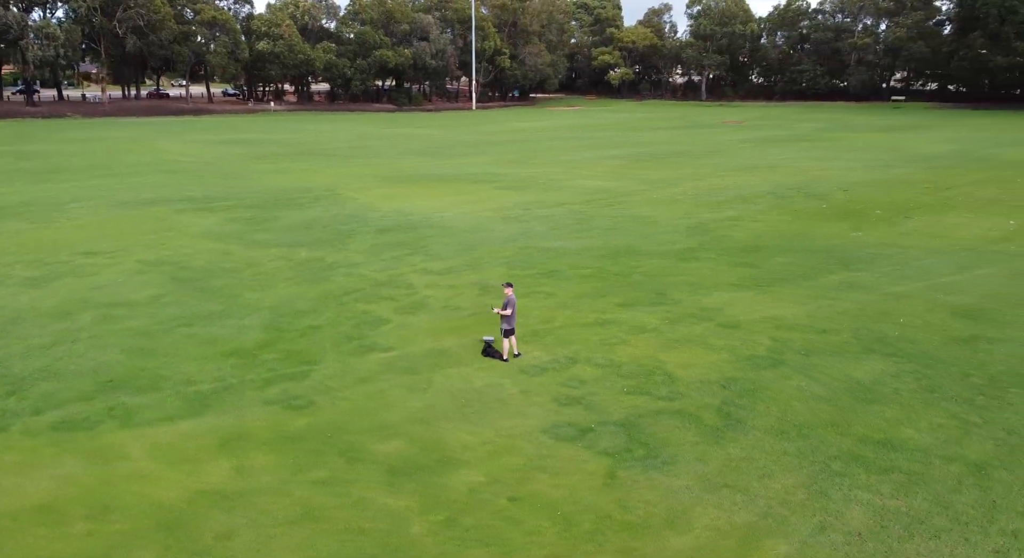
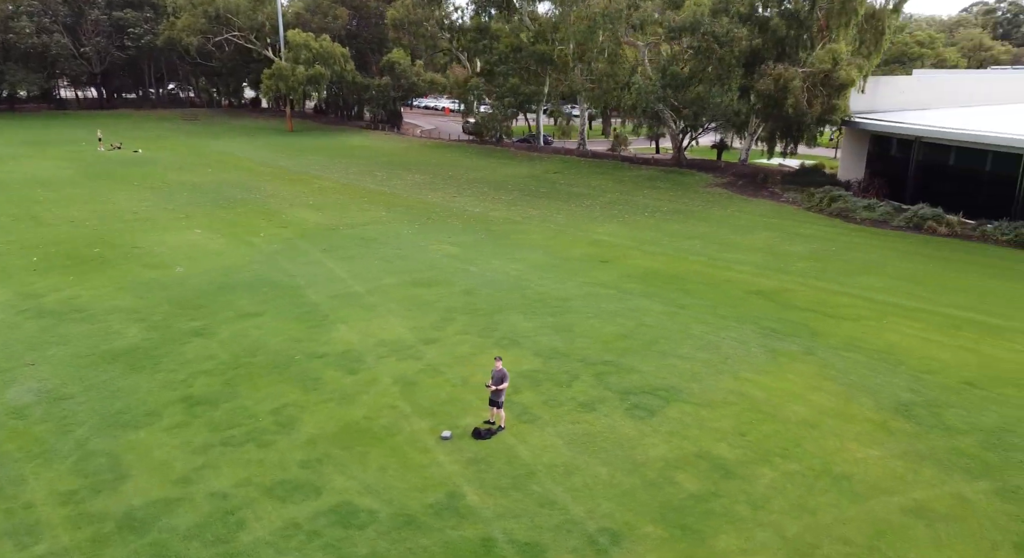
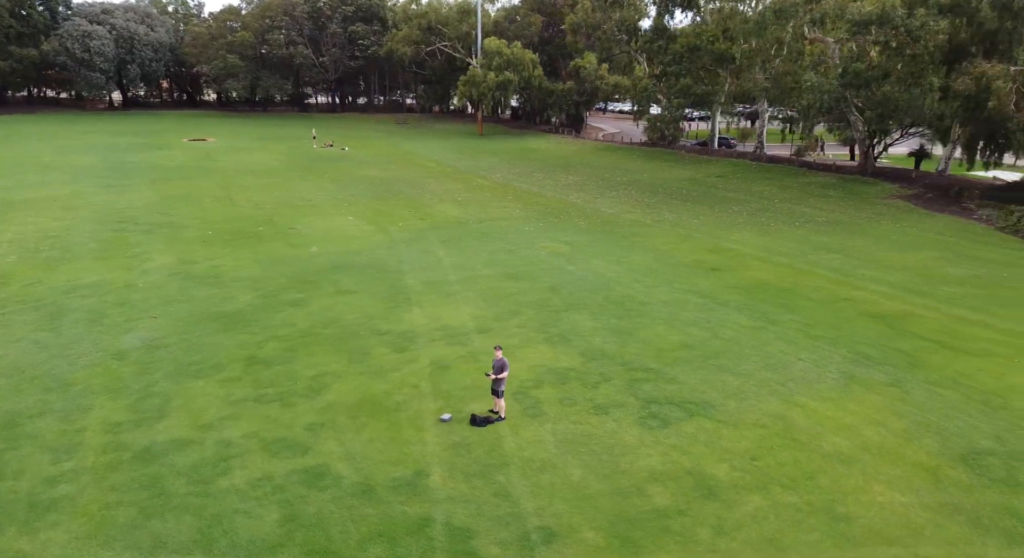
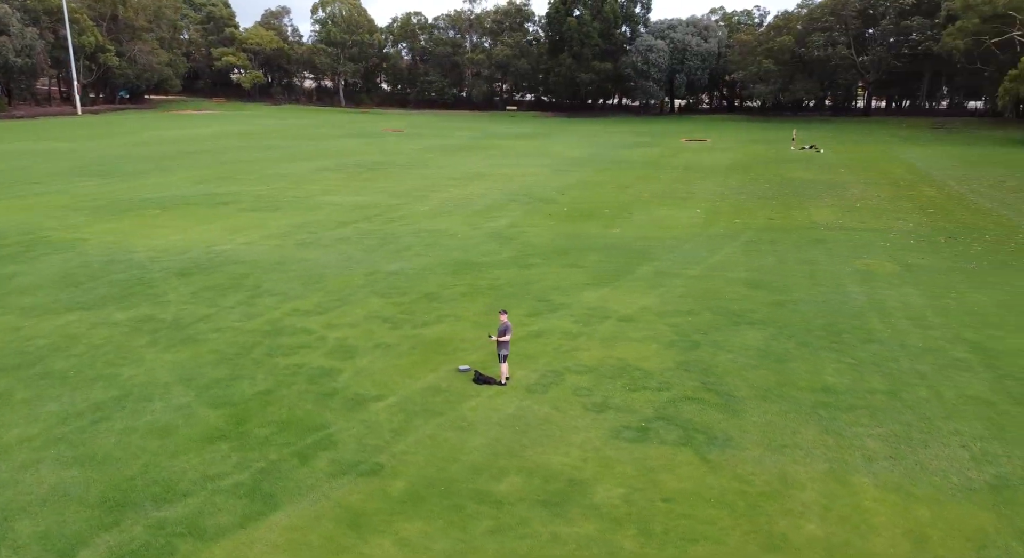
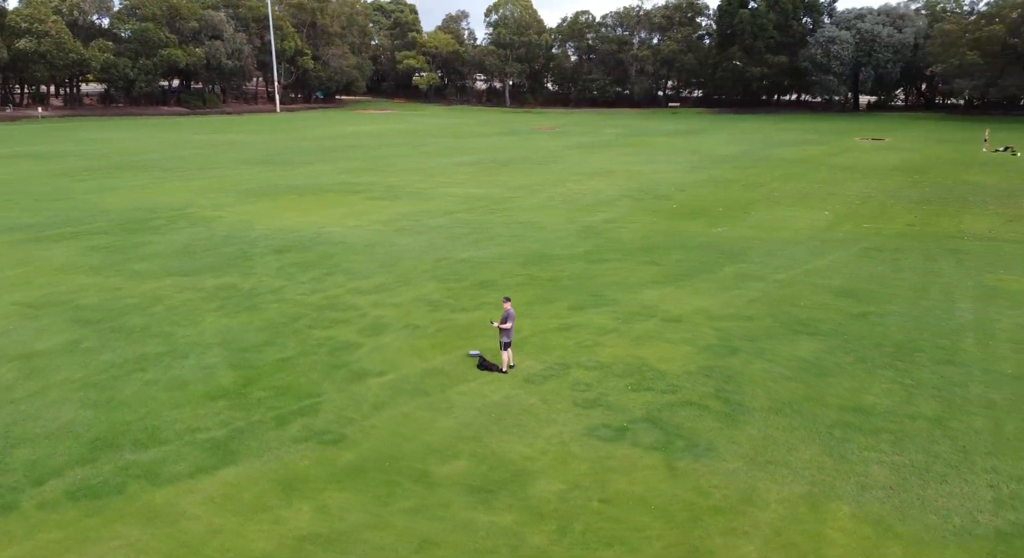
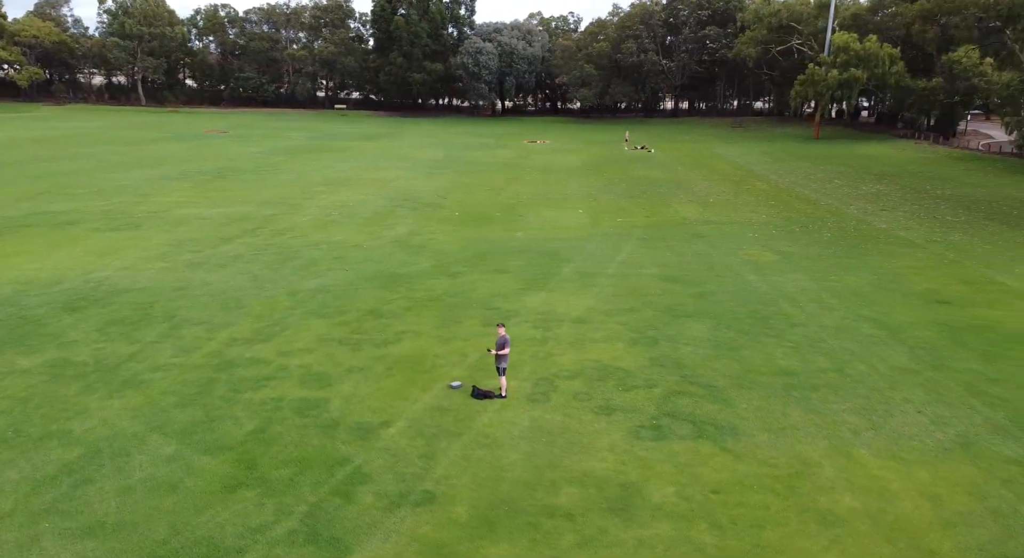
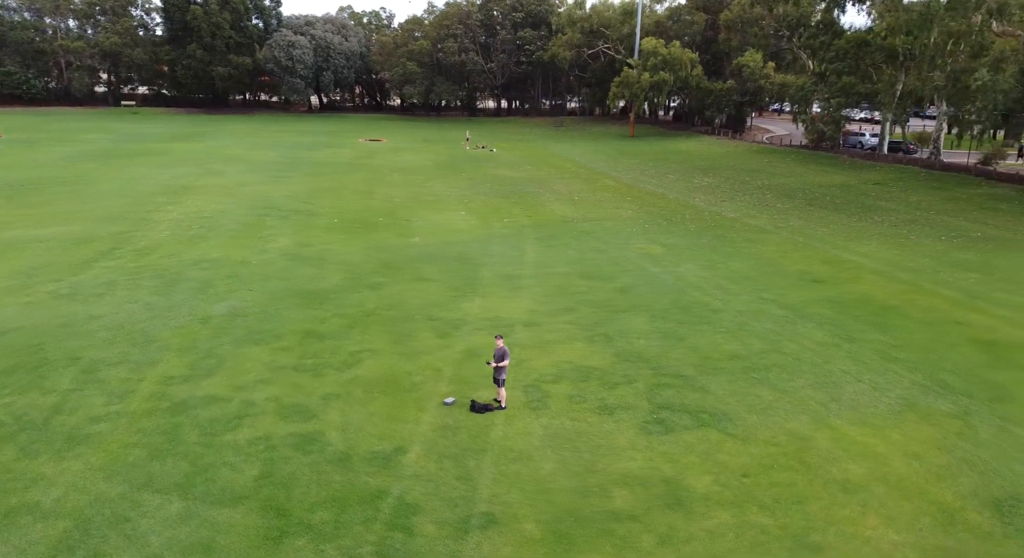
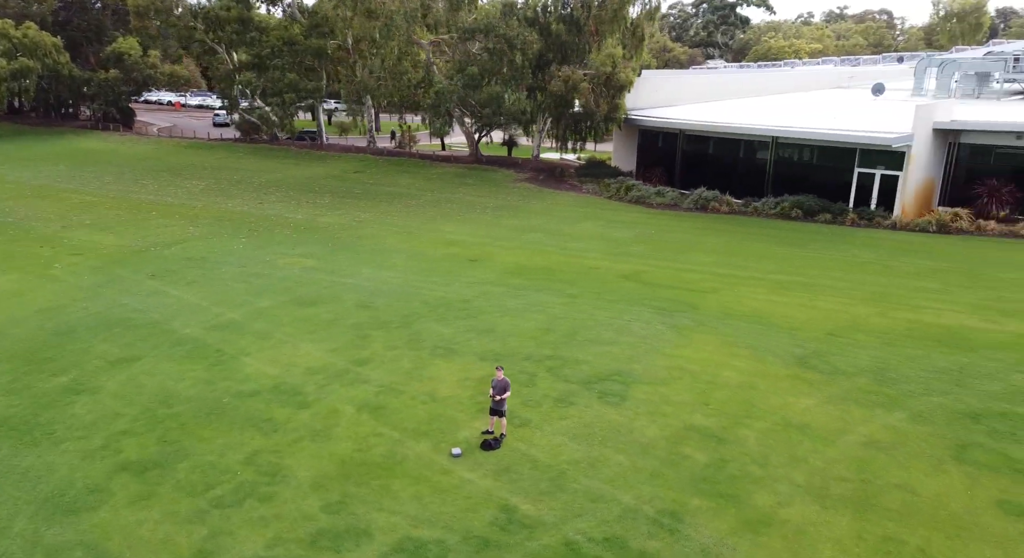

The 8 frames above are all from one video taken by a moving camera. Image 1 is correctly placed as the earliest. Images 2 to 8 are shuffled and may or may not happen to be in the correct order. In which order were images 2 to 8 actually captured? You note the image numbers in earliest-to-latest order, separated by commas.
5, 4, 6, 7, 3, 2, 8
